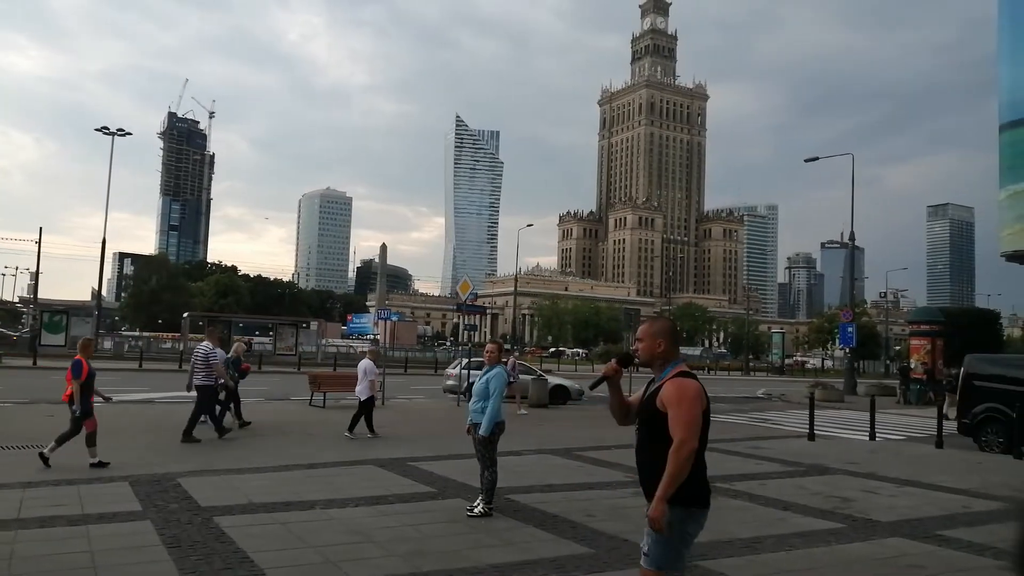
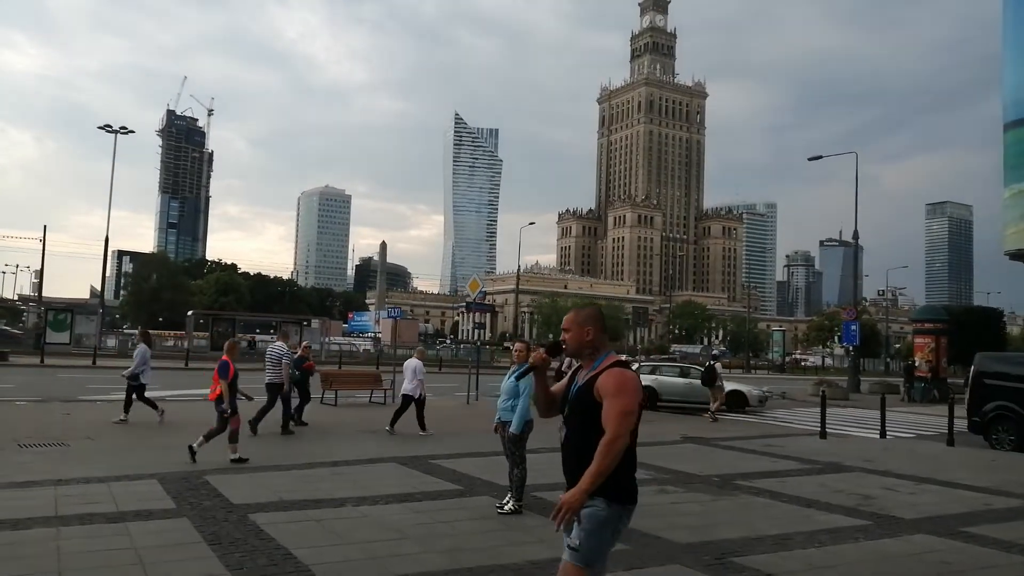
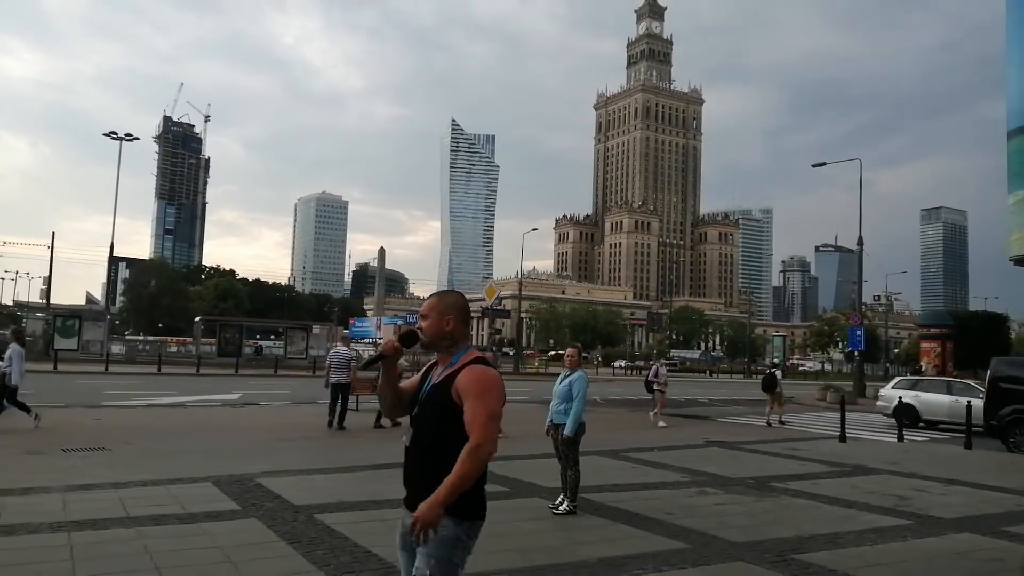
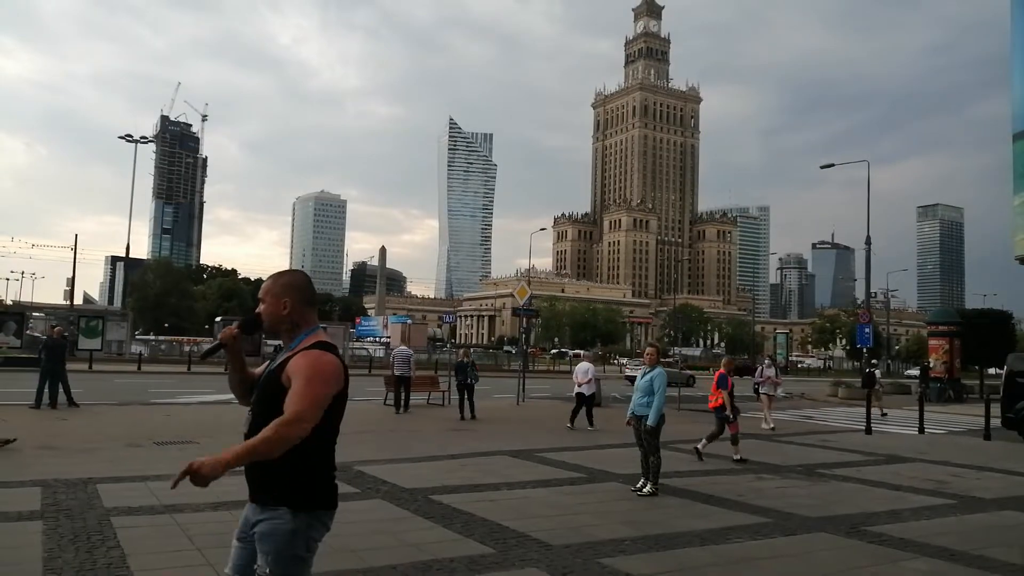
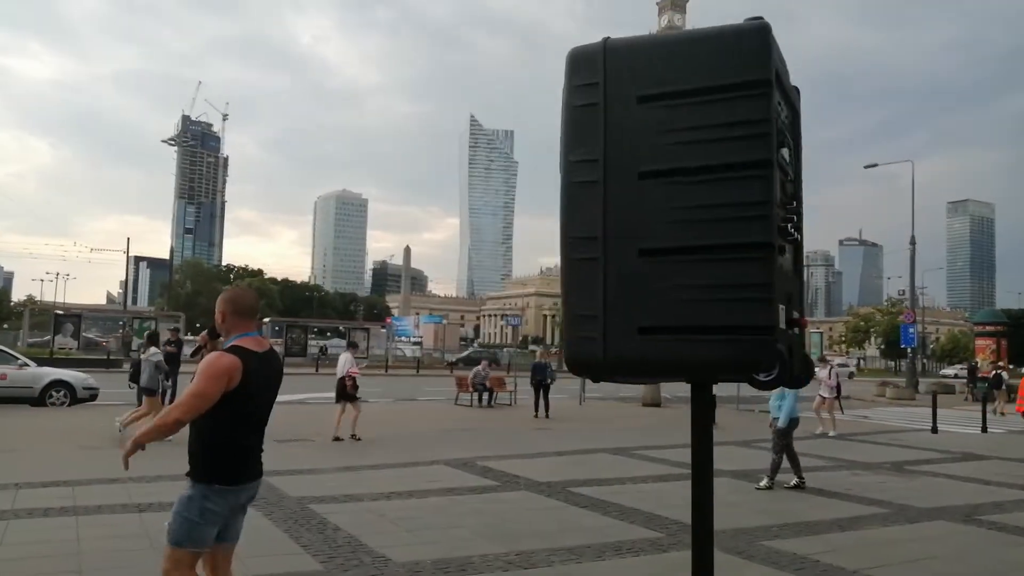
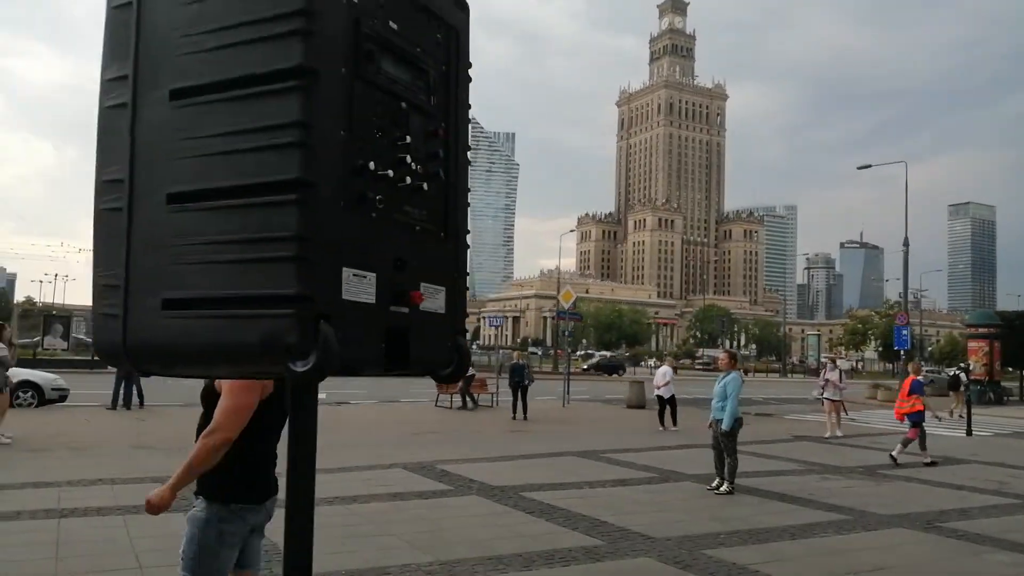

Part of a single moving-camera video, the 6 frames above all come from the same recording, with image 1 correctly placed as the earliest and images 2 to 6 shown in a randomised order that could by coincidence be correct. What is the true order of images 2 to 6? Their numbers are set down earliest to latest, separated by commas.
2, 3, 4, 6, 5
